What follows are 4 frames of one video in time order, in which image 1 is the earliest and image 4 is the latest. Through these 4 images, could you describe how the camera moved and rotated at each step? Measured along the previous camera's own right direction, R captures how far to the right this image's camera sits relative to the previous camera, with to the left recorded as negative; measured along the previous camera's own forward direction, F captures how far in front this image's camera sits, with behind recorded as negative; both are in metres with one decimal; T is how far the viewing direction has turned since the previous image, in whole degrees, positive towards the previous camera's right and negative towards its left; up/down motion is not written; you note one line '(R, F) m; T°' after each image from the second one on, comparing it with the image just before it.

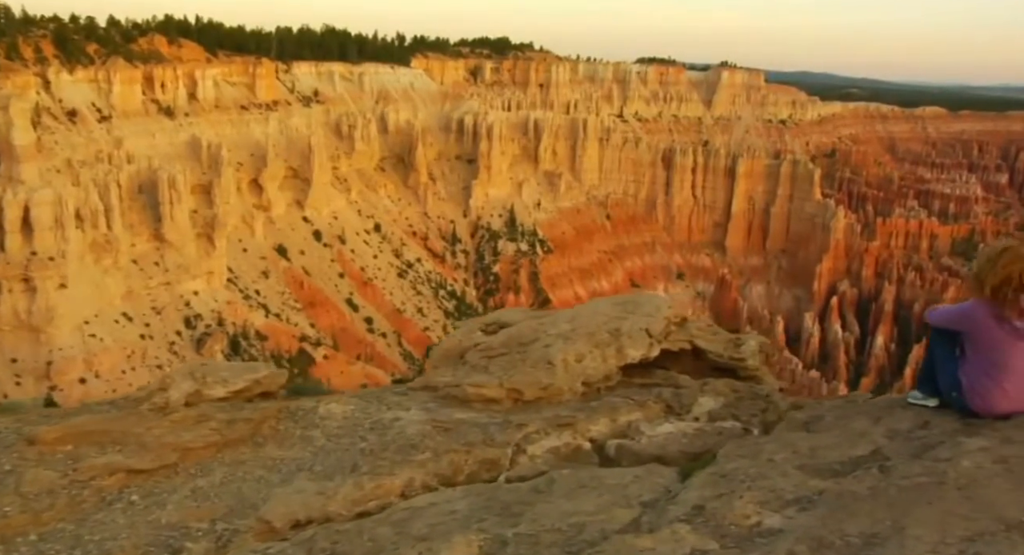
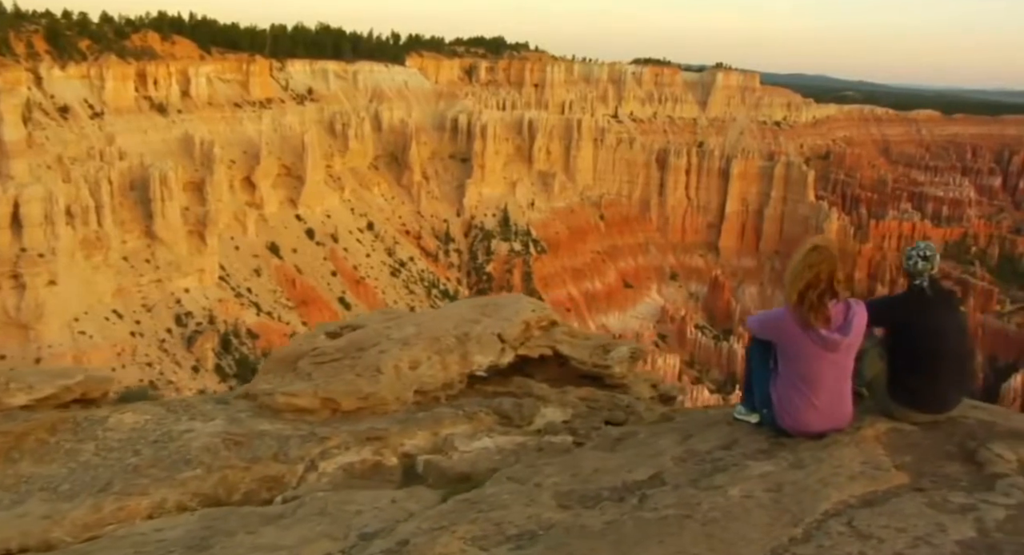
(+1.4, +0.5) m; 0°
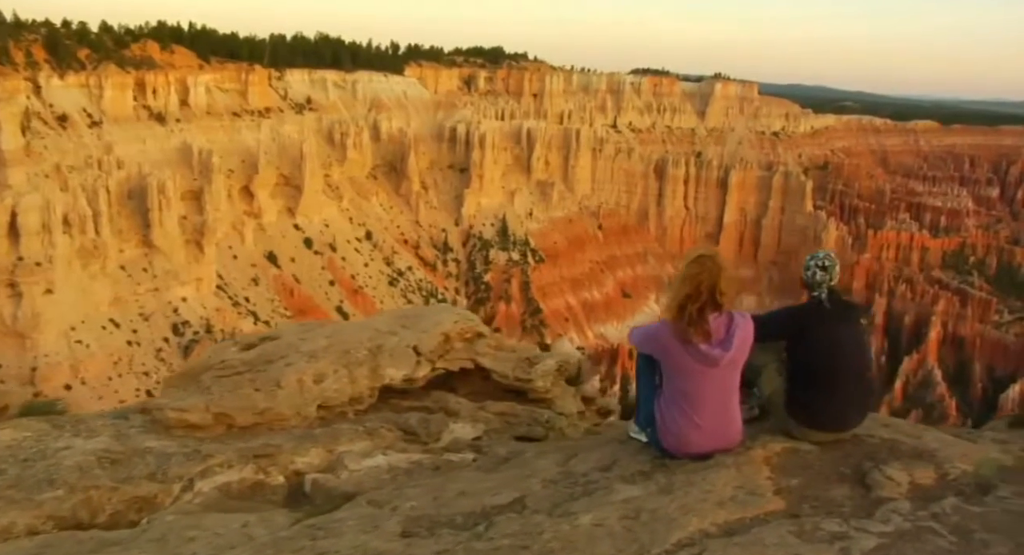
(+0.7, +0.3) m; 0°
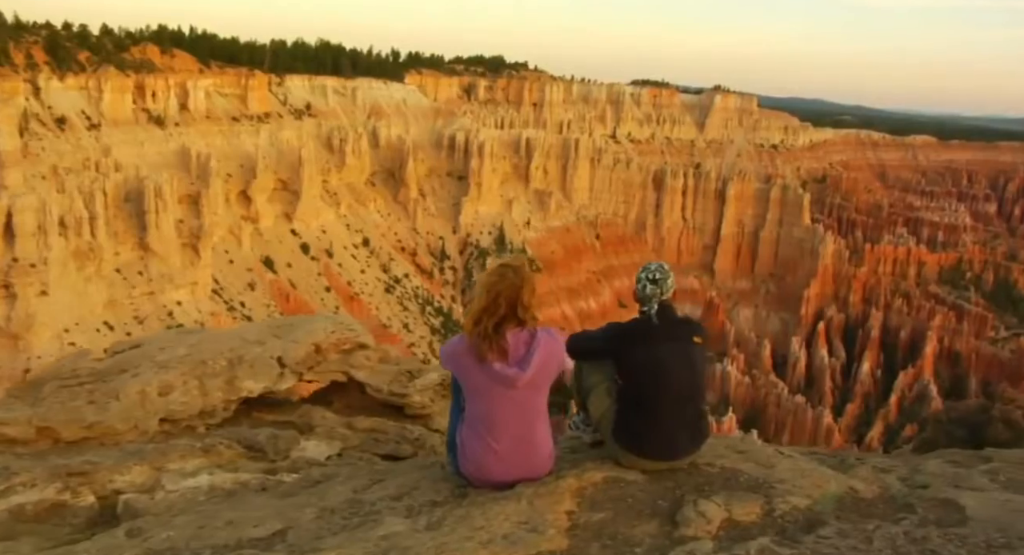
(+1.0, +0.4) m; 0°
